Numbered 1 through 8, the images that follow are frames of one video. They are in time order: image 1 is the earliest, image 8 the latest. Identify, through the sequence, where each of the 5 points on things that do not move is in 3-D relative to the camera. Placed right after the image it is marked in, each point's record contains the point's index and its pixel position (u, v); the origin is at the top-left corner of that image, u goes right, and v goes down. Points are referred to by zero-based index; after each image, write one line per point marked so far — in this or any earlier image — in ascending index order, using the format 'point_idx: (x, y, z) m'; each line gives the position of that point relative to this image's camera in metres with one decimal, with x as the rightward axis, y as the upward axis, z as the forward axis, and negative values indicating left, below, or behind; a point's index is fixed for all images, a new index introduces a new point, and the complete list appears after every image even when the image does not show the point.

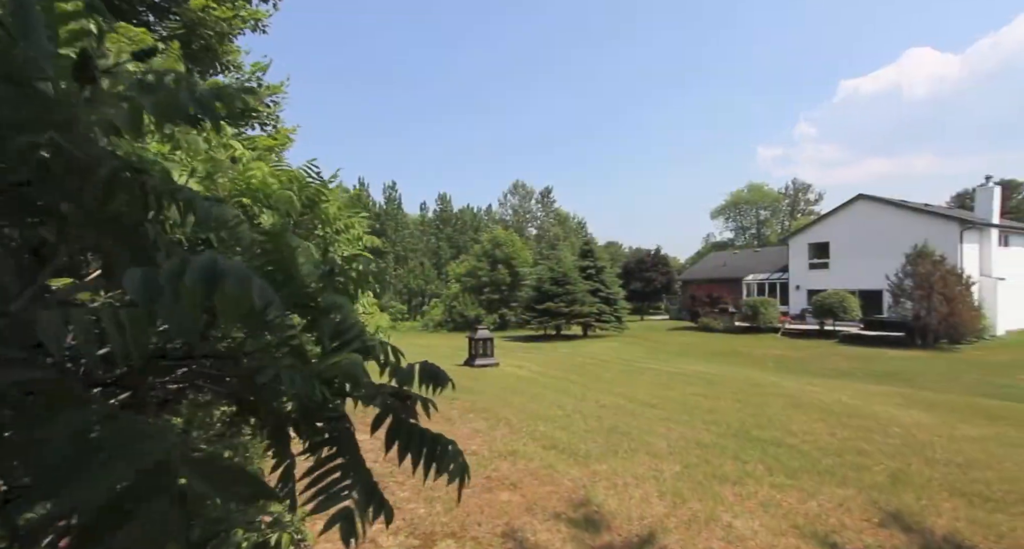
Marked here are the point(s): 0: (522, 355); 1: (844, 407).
0: (+0.2, -2.9, +18.0) m
1: (+6.7, -2.7, +10.4) m
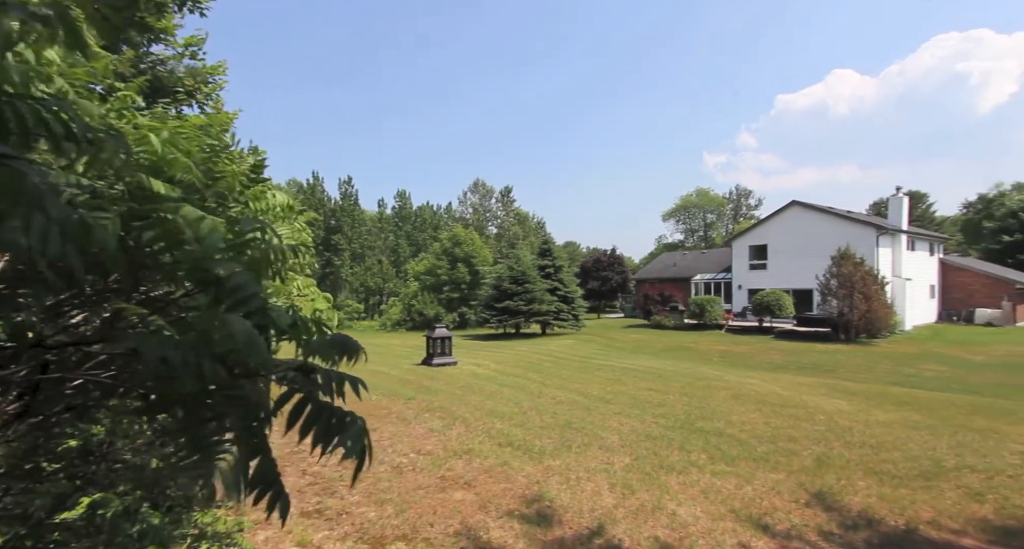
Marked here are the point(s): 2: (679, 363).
0: (-1.3, -2.9, +18.1) m
1: (+5.8, -2.7, +11.1) m
2: (+5.9, -3.1, +17.8) m
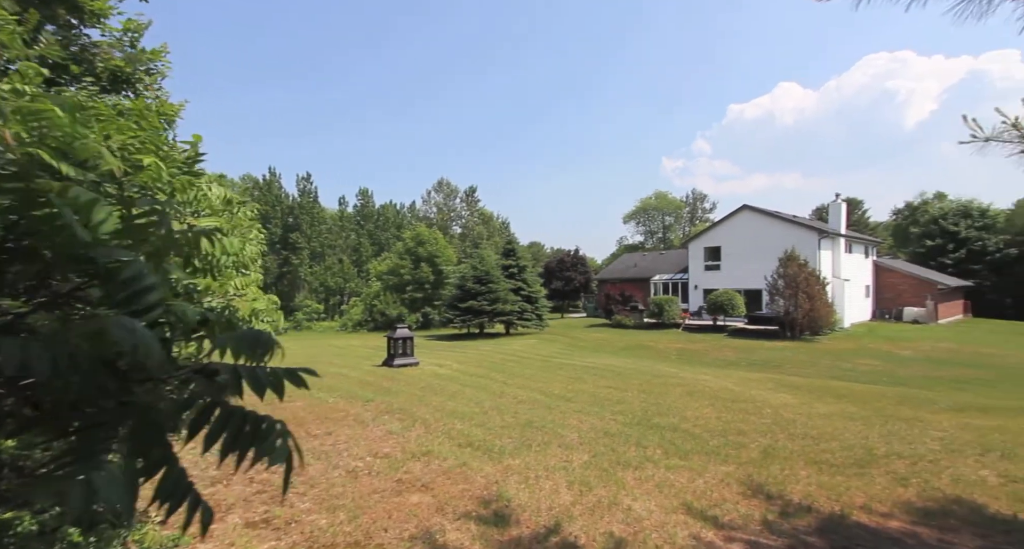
0: (-2.6, -2.9, +18.1) m
1: (+5.0, -2.7, +11.5) m
2: (+4.5, -3.1, +18.3) m
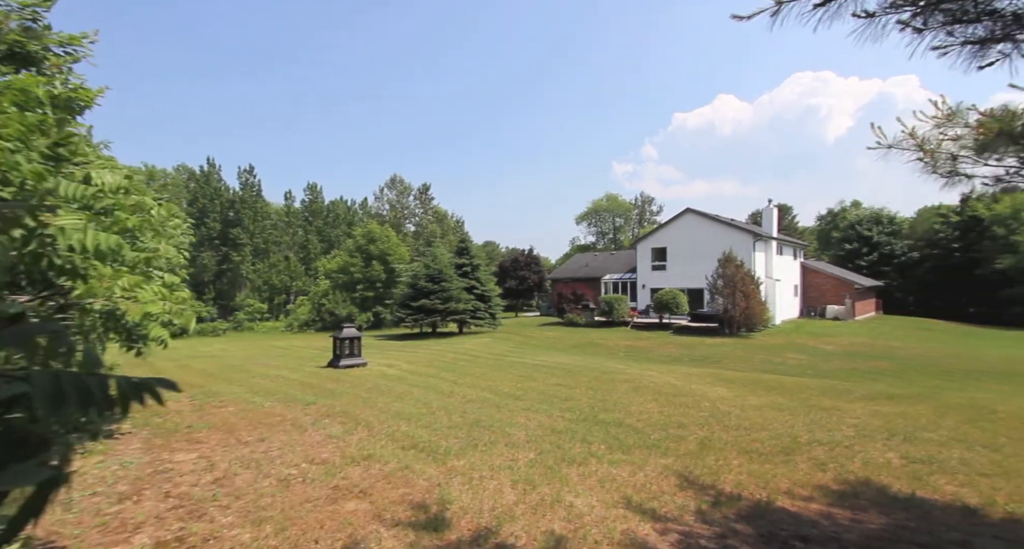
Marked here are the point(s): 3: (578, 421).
0: (-4.3, -2.8, +17.7) m
1: (+3.8, -2.7, +11.9) m
2: (+2.8, -3.1, +18.6) m
3: (+1.1, -2.4, +8.3) m
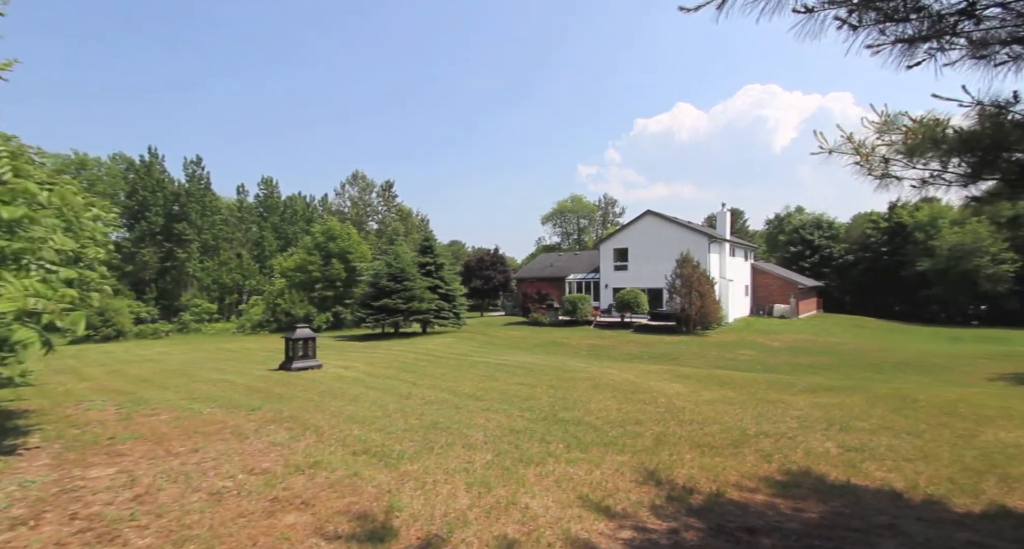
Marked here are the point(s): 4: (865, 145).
0: (-5.6, -2.8, +17.3) m
1: (+2.9, -2.7, +12.0) m
2: (+1.4, -3.1, +18.6) m
3: (+0.4, -2.4, +8.2) m
4: (+3.3, +1.2, +4.7) m
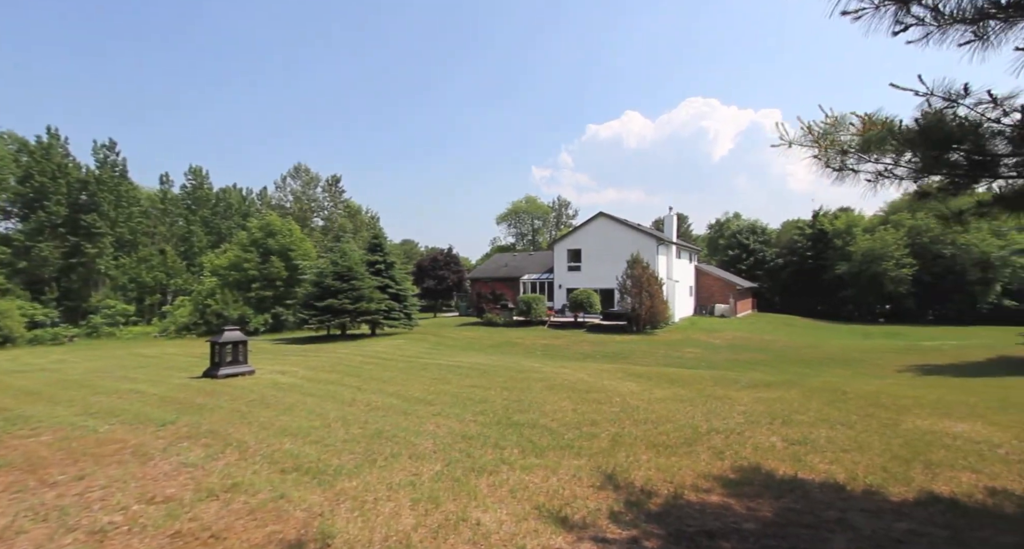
0: (-7.2, -2.8, +16.4) m
1: (+1.8, -2.6, +11.9) m
2: (-0.3, -3.1, +18.3) m
3: (-0.3, -2.4, +7.9) m
4: (+2.9, +1.3, +4.6) m
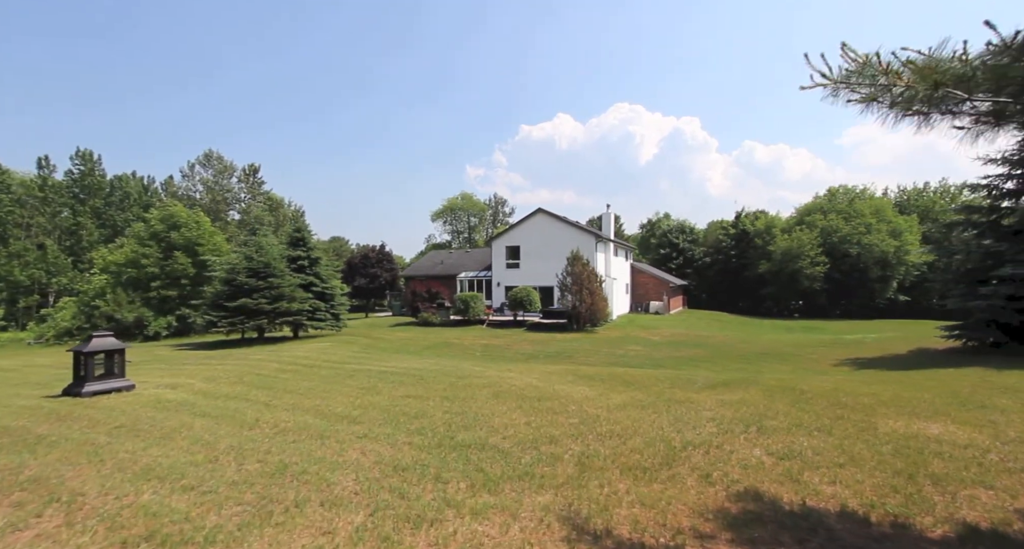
0: (-9.0, -2.6, +14.0) m
1: (+0.5, -2.5, +10.7) m
2: (-2.4, -2.9, +16.8) m
3: (-1.0, -2.2, +6.5) m
4: (+2.5, +1.4, +3.6) m
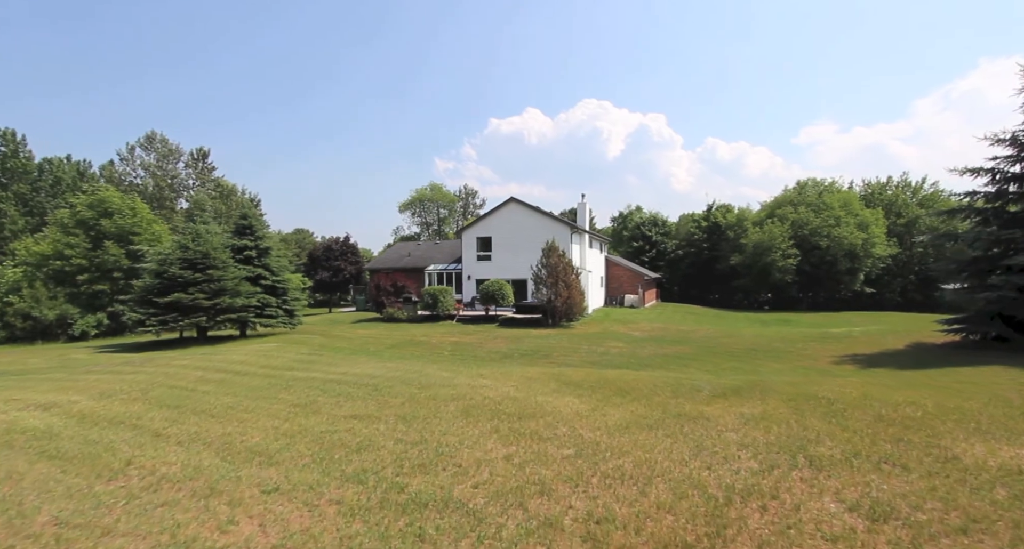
0: (-9.6, -2.4, +11.4) m
1: (+0.1, -2.3, +8.7) m
2: (-3.2, -2.6, +14.6) m
3: (-1.3, -2.1, +4.4) m
4: (+2.5, +1.5, +1.7) m
